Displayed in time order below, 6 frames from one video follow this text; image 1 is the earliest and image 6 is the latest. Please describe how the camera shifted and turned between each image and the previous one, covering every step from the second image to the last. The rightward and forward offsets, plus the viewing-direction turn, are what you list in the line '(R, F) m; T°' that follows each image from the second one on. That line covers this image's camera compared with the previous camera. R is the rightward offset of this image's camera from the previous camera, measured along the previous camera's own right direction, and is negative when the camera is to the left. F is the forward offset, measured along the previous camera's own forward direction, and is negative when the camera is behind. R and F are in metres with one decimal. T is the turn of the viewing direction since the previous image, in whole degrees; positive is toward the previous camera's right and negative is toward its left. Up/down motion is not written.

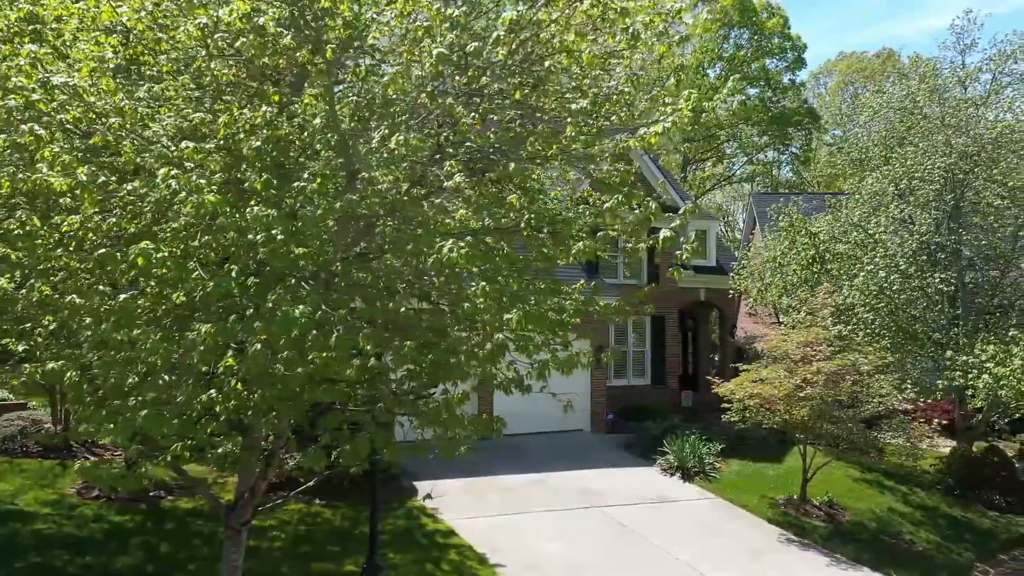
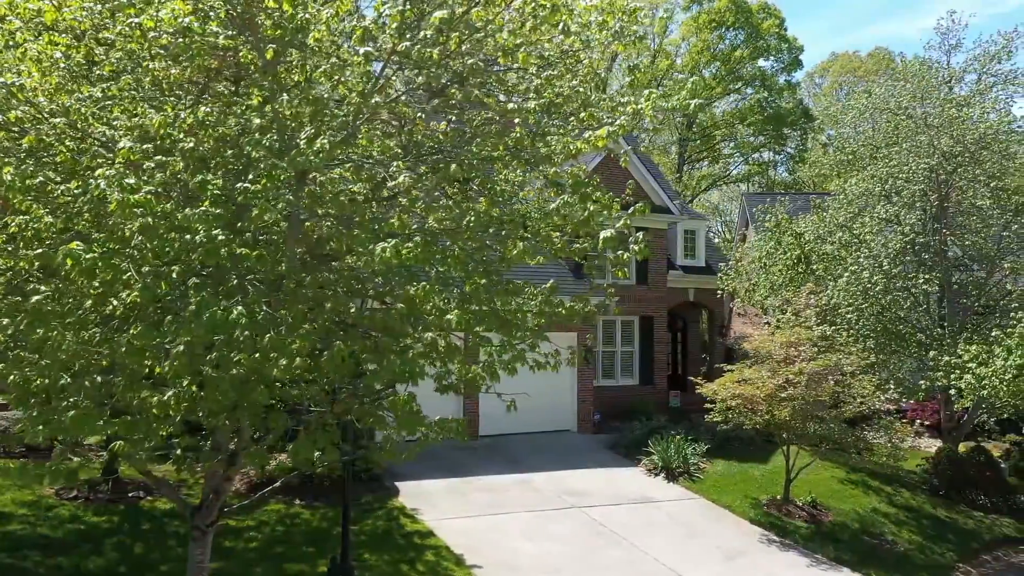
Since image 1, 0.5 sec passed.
(+0.3, 0.0) m; 0°
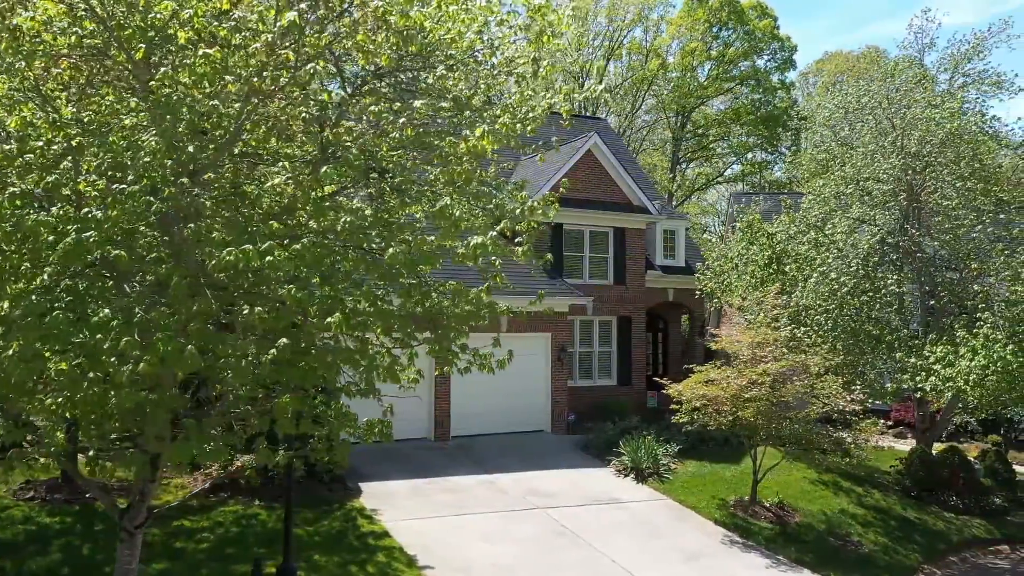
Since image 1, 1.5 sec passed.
(+0.6, 0.0) m; 0°
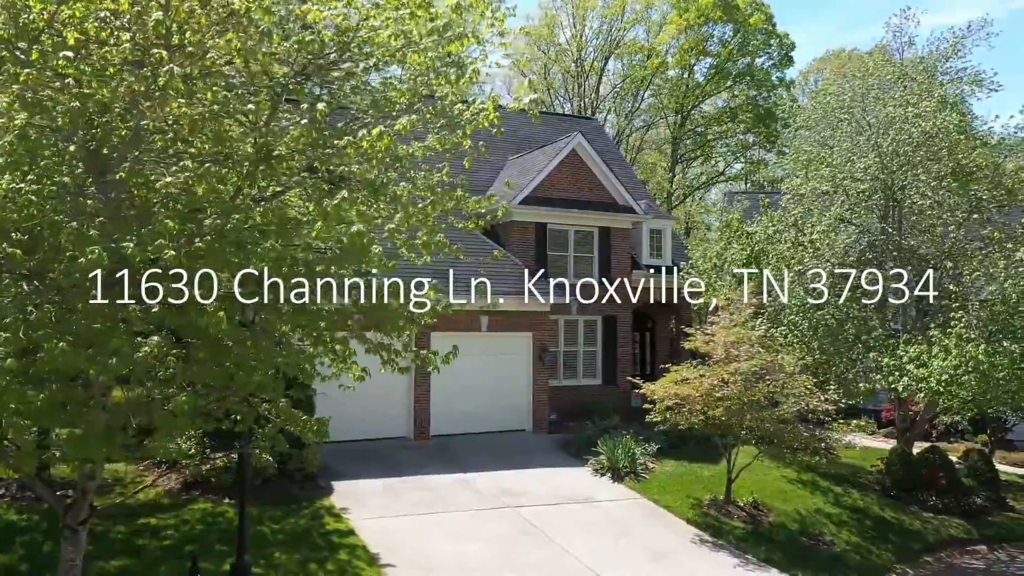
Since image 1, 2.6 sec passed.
(+0.6, 0.0) m; -1°
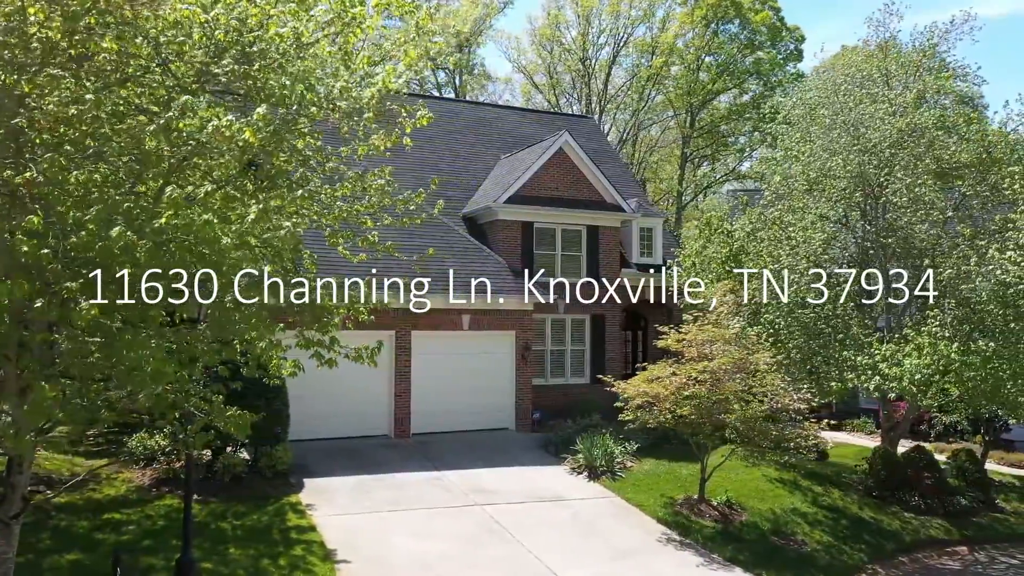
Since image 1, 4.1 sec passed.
(+0.8, 0.0) m; -2°
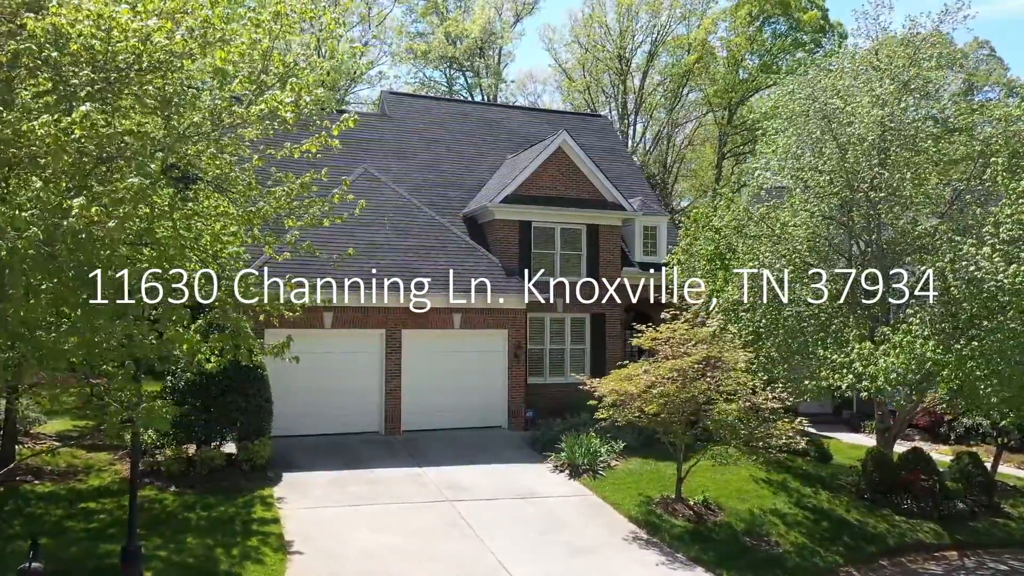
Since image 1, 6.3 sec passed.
(+1.3, -0.1) m; -4°
